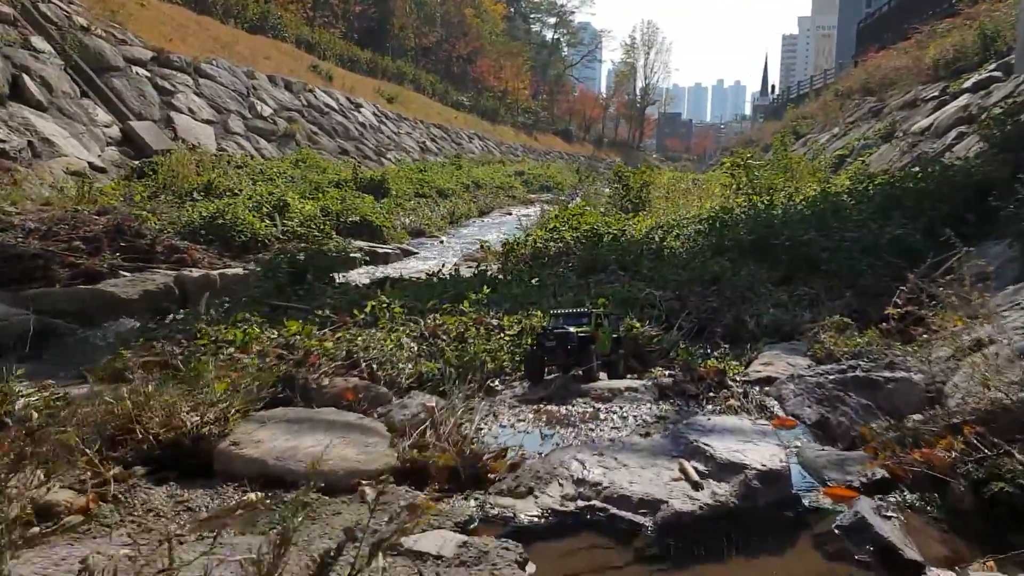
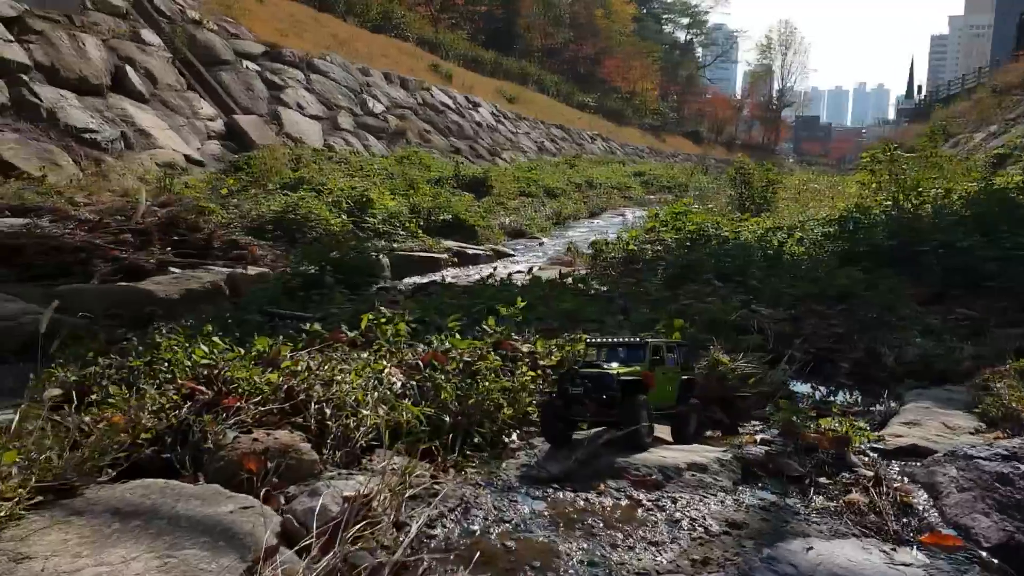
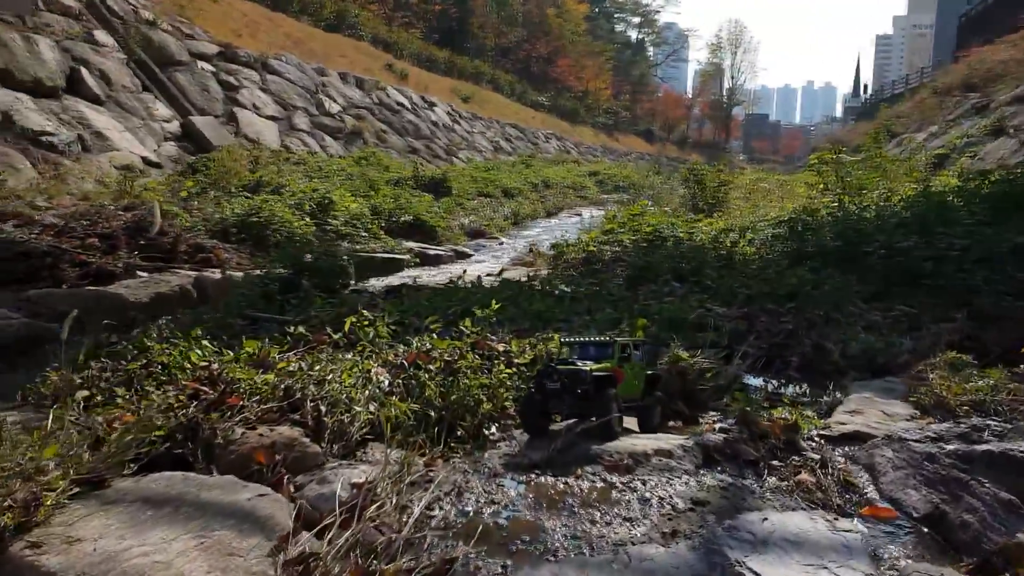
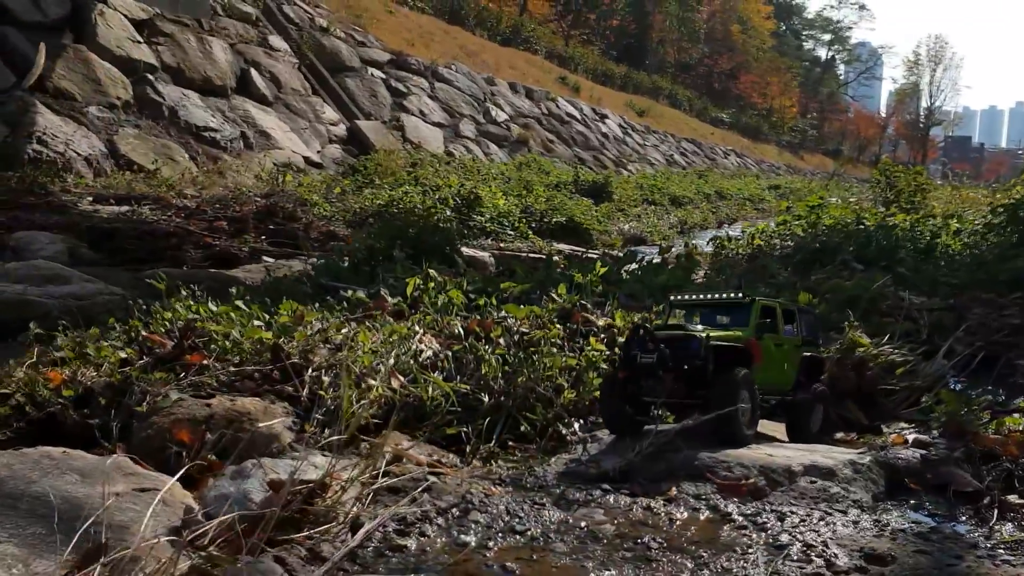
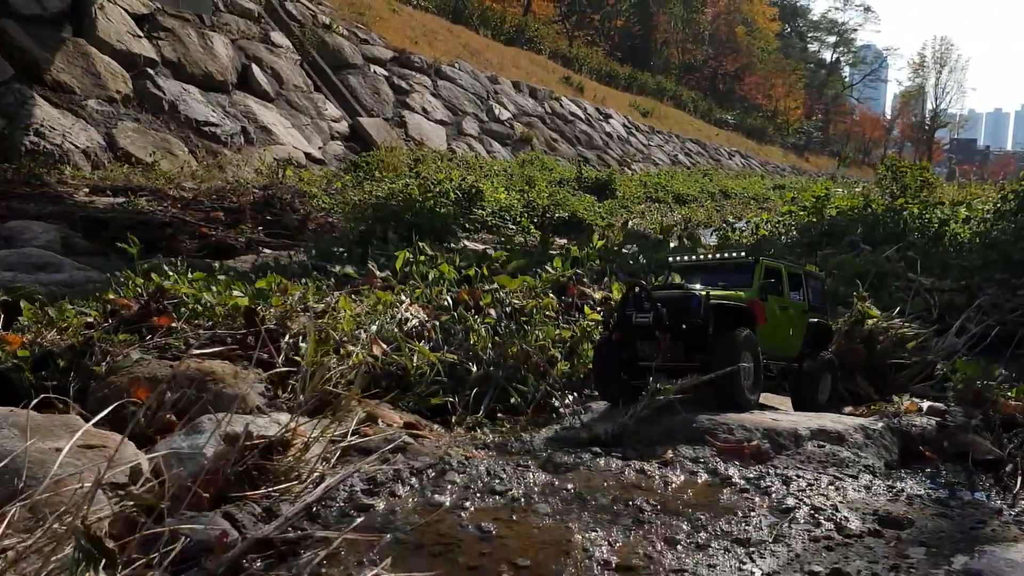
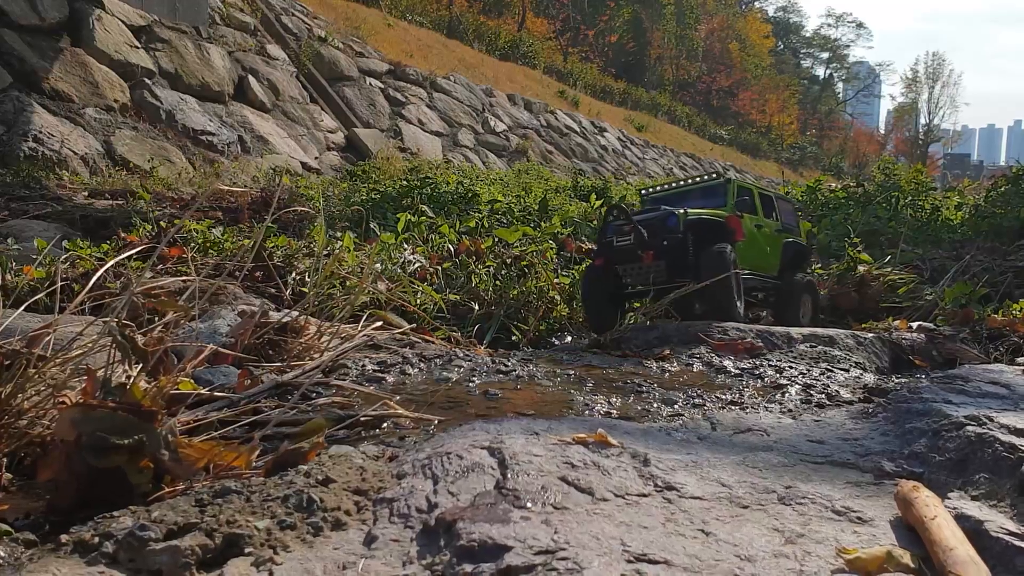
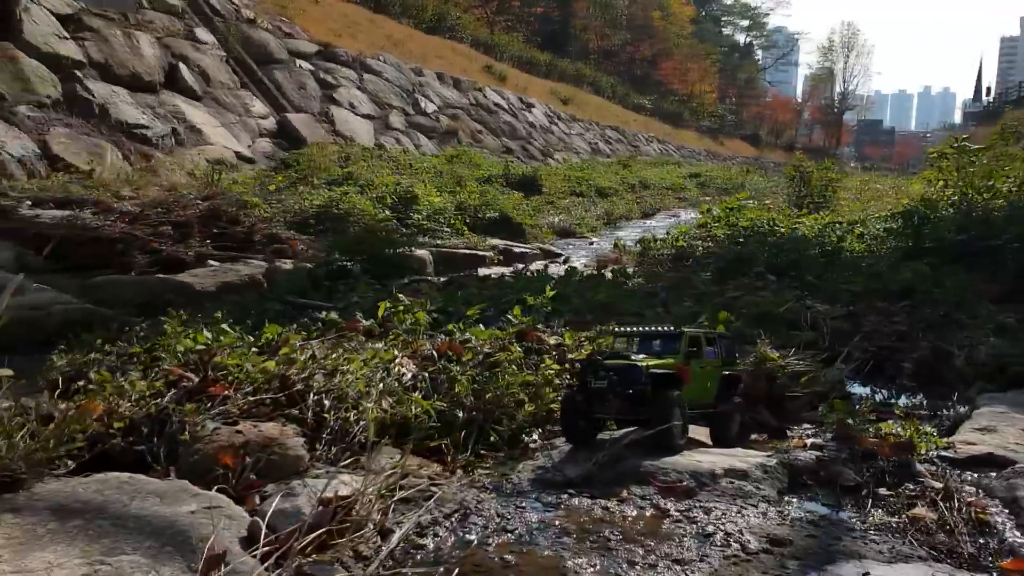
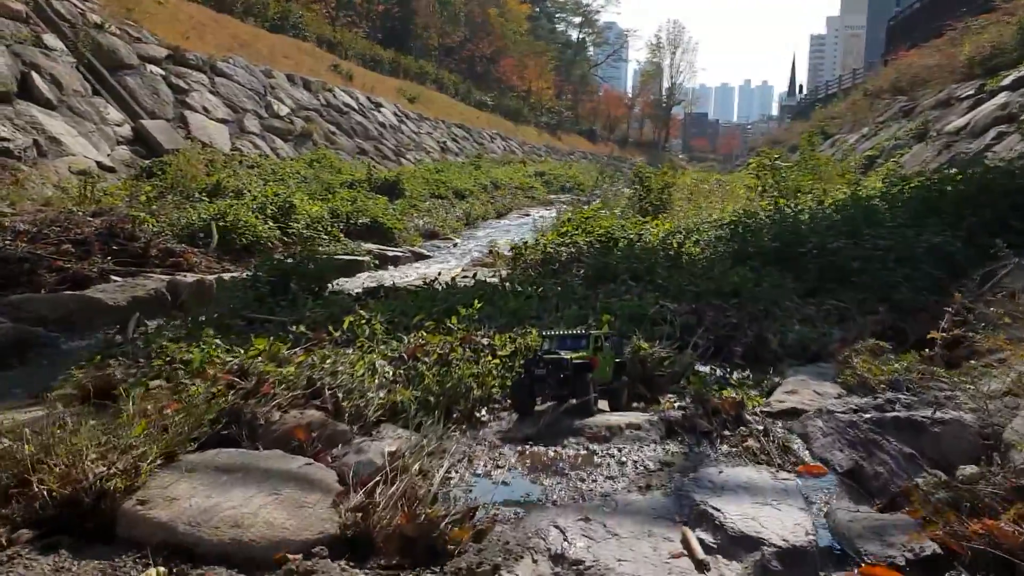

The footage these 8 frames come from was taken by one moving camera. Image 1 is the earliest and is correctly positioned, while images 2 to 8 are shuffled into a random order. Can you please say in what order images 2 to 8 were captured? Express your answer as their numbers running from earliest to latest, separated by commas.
8, 3, 2, 7, 4, 5, 6
